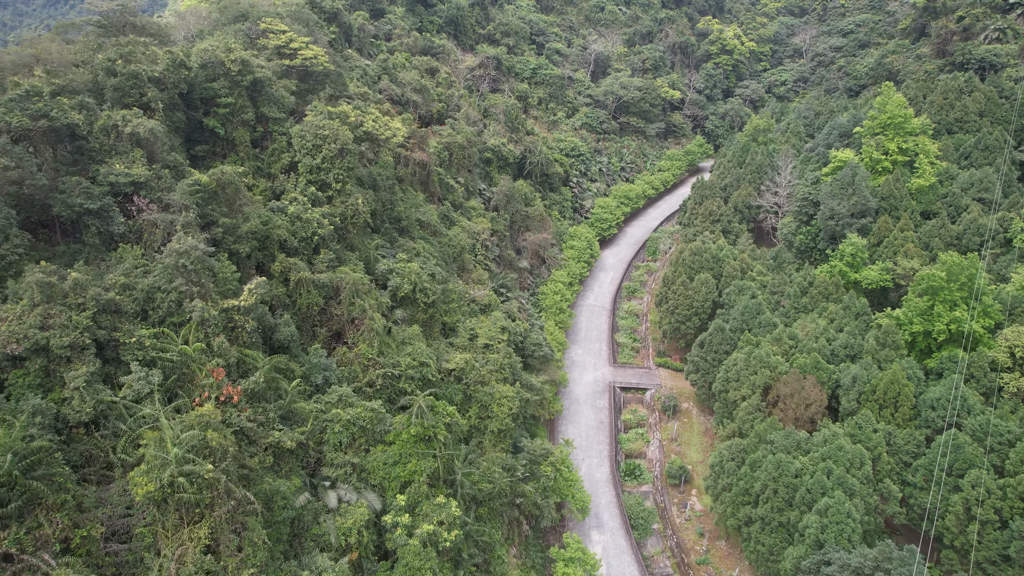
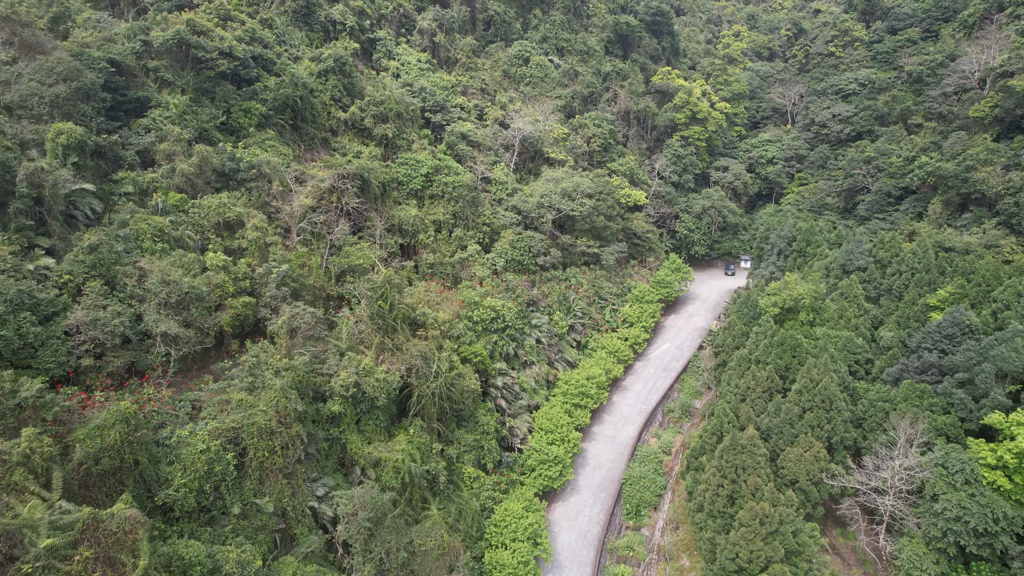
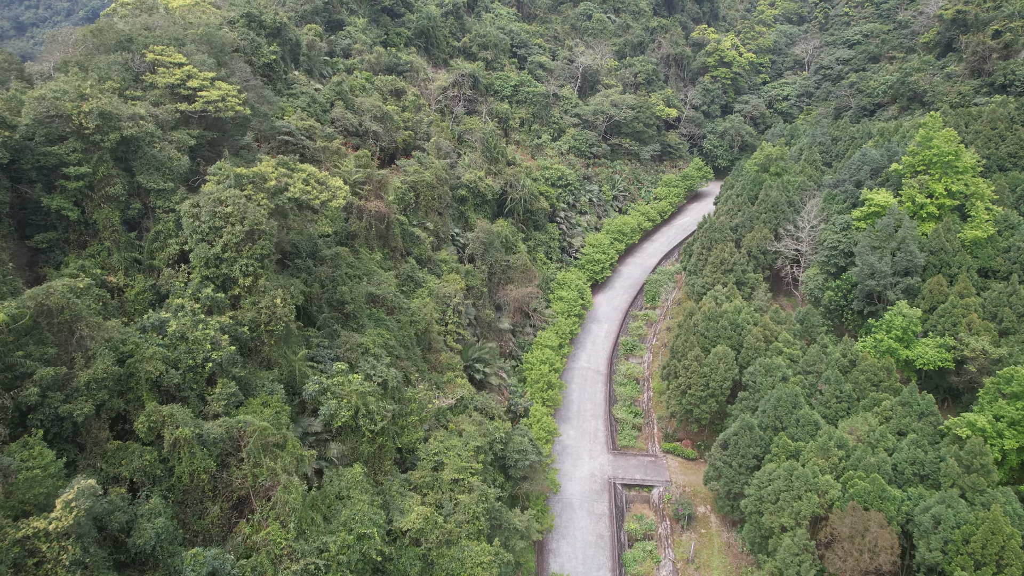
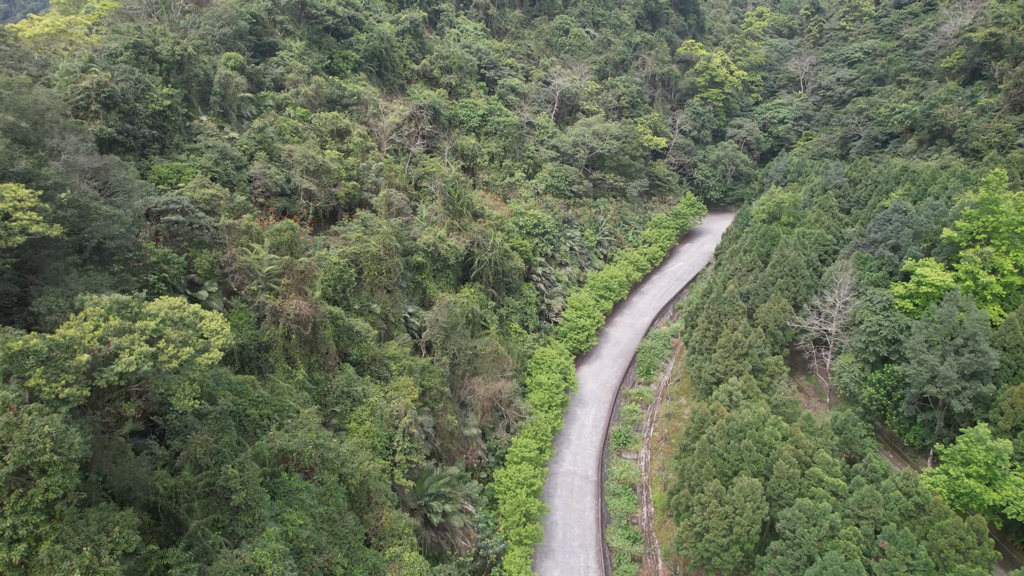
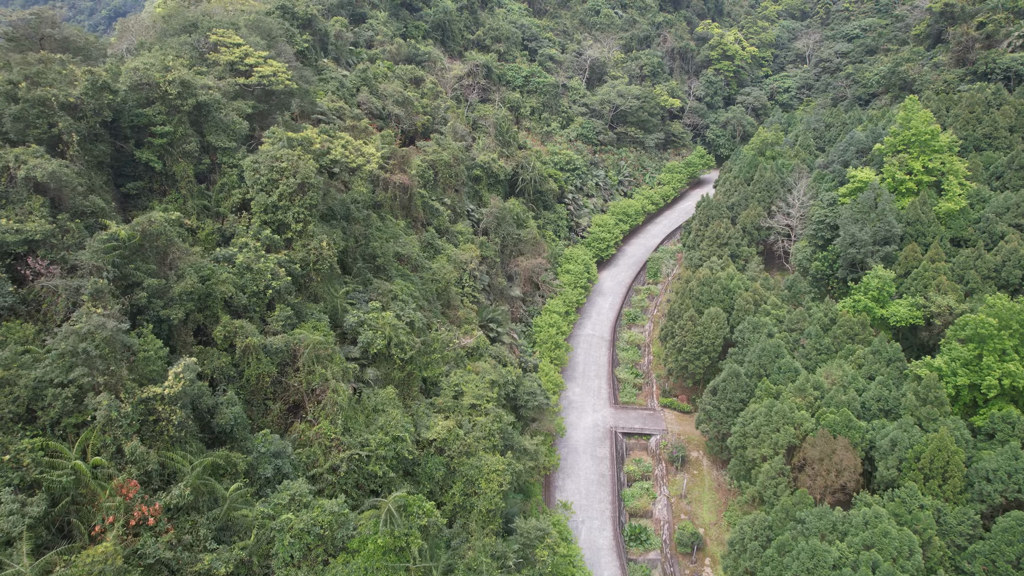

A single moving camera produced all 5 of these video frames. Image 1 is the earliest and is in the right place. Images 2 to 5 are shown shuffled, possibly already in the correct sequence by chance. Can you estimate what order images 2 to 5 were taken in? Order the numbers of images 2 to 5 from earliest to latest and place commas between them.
5, 3, 4, 2
